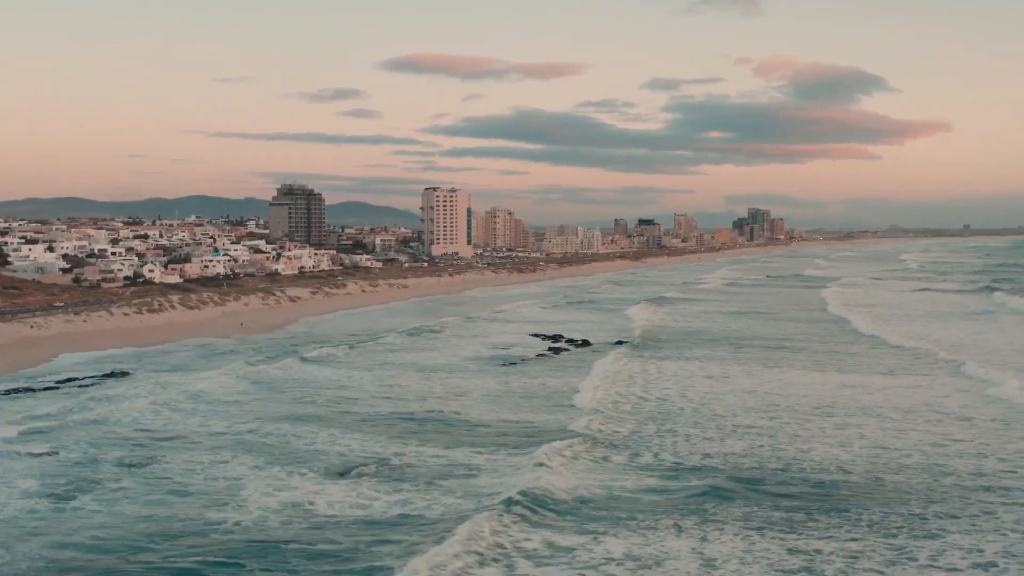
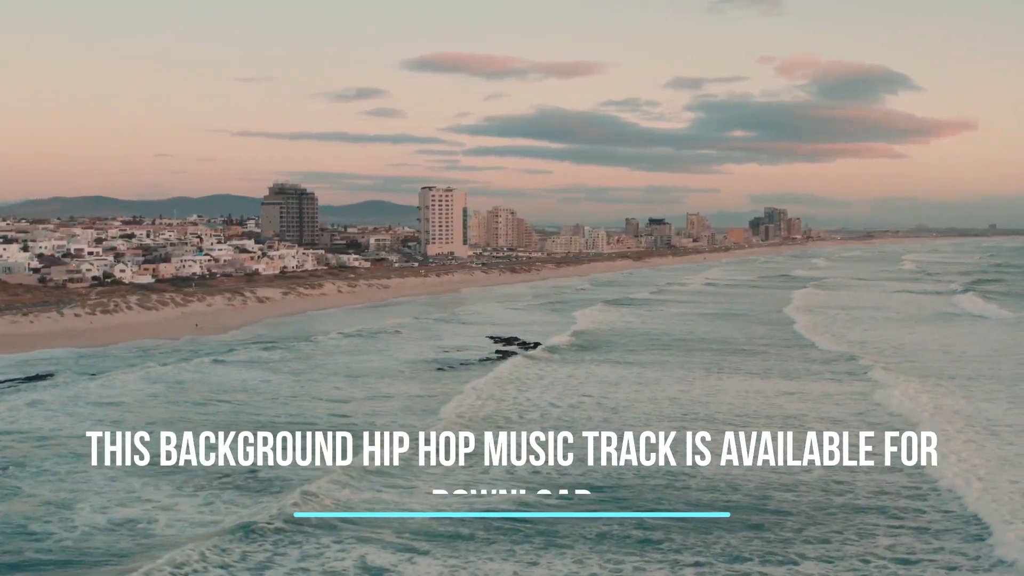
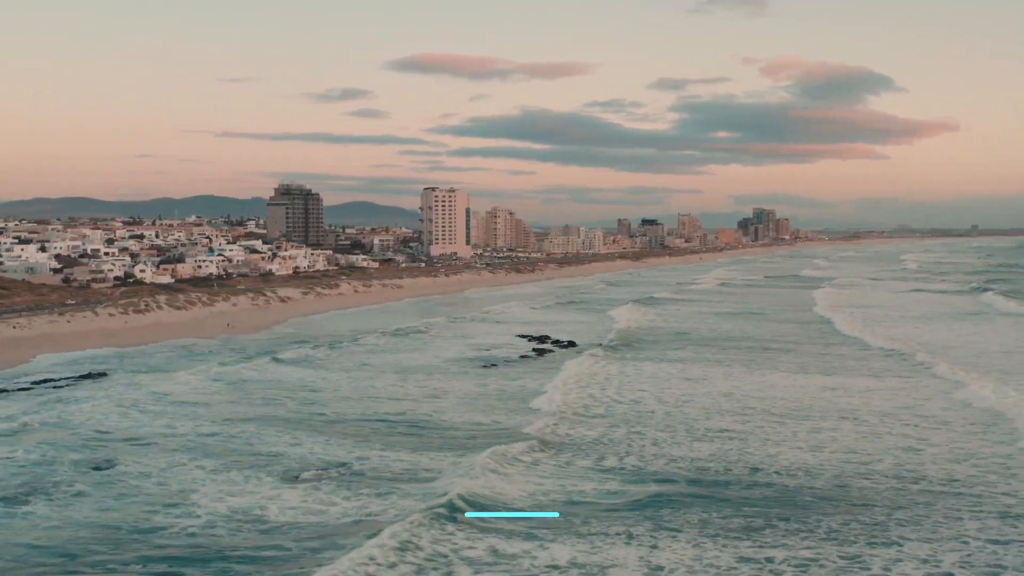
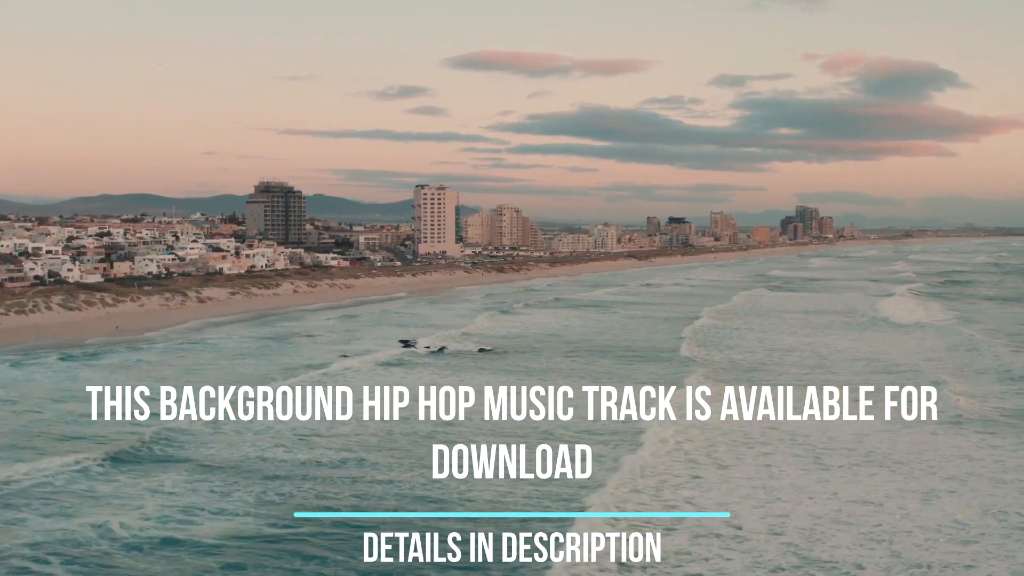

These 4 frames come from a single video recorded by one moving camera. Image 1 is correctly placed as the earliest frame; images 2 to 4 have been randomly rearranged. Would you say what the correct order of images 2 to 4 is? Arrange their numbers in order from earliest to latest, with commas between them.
3, 2, 4
